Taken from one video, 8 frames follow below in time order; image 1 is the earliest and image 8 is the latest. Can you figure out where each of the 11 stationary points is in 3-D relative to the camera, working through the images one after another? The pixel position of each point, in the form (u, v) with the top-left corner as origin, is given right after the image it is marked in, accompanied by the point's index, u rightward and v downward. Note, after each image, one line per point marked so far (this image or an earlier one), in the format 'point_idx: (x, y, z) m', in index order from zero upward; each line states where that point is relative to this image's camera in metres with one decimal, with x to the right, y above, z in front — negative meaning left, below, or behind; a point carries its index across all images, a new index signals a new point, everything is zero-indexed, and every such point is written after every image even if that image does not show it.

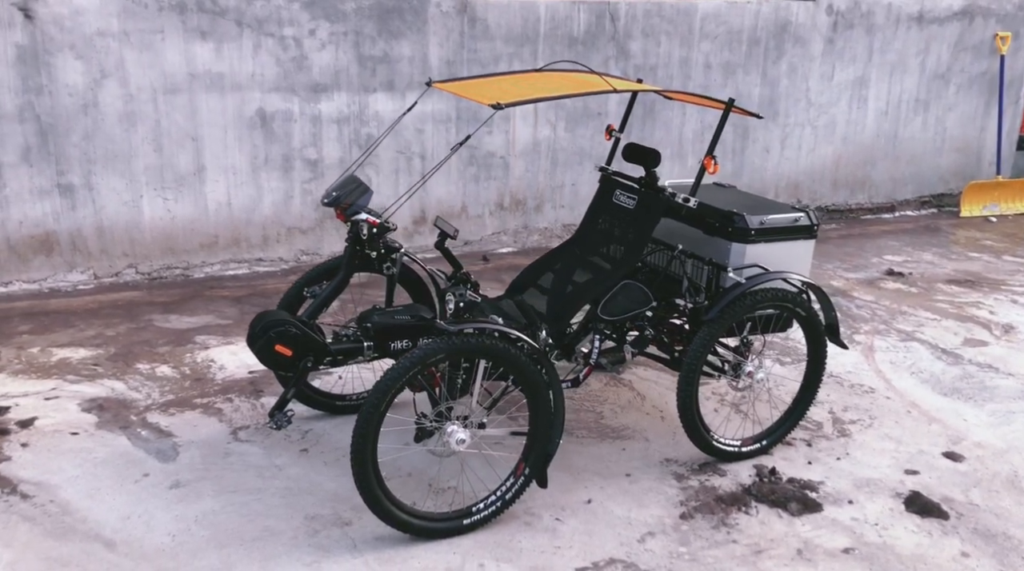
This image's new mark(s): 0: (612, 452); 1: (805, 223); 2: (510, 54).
0: (+0.4, -0.6, +3.6) m
1: (+1.1, +0.2, +3.6) m
2: (0.0, +1.5, +6.0) m
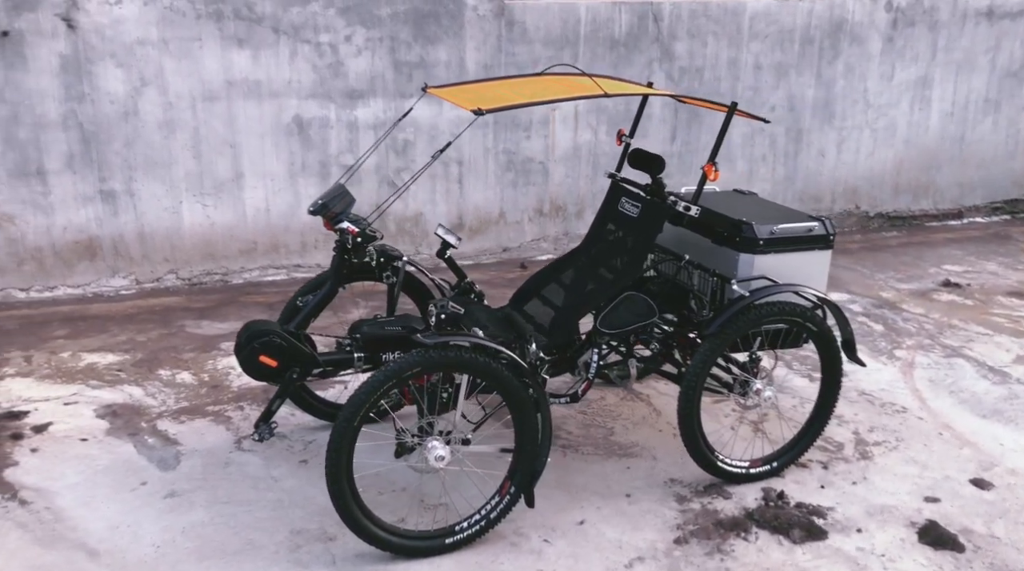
0: (+0.4, -0.7, +3.5) m
1: (+1.1, +0.2, +3.4) m
2: (+0.2, +1.4, +6.0) m
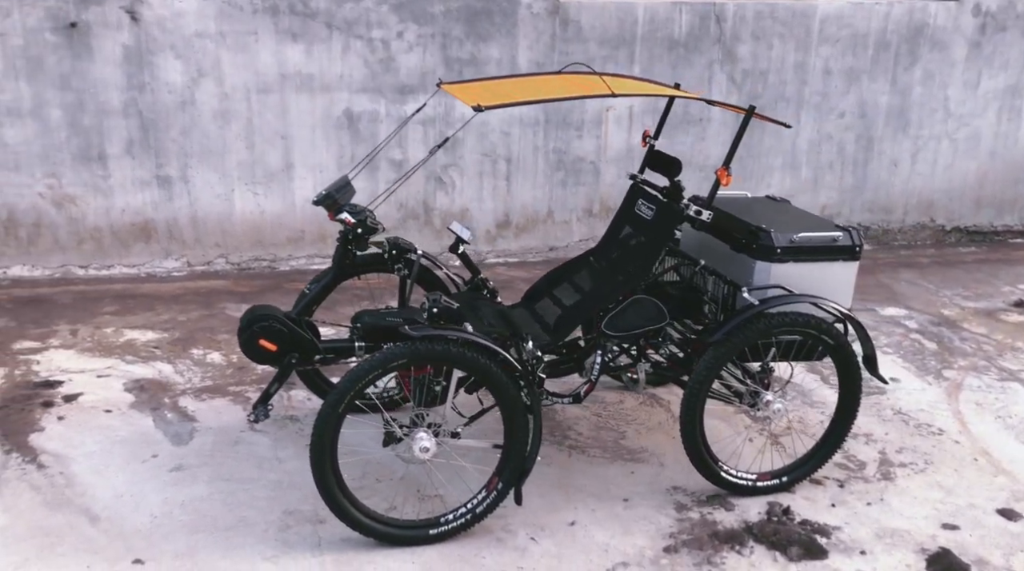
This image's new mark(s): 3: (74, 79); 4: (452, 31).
0: (+0.4, -0.7, +3.4) m
1: (+1.2, +0.1, +3.3) m
2: (+0.6, +1.4, +5.9) m
3: (-2.4, +1.1, +5.2) m
4: (-0.3, +1.5, +5.6) m
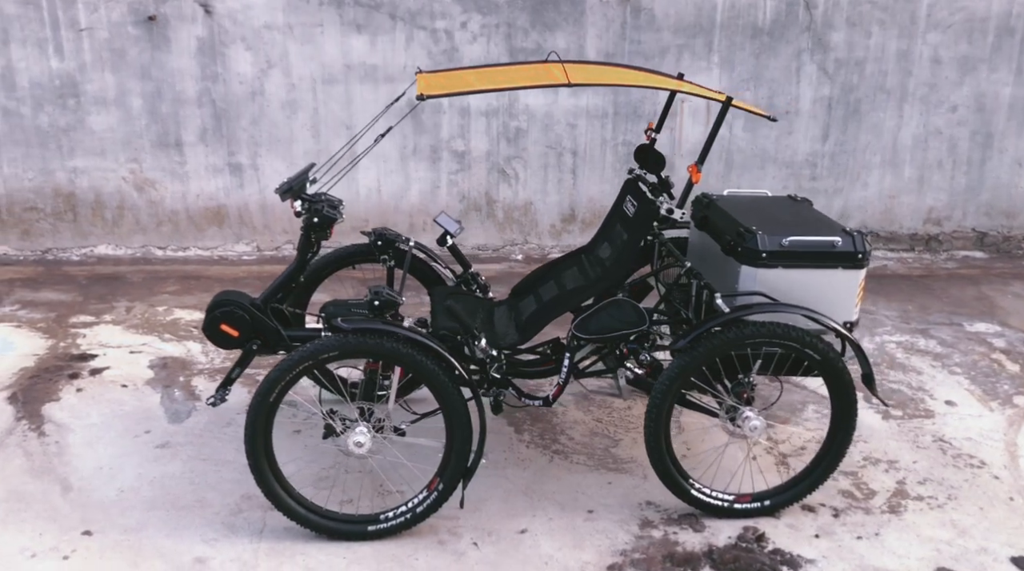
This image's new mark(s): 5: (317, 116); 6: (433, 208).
0: (+0.3, -0.7, +3.2) m
1: (+1.0, +0.1, +3.0) m
2: (+1.0, +1.4, +5.6) m
3: (-2.1, +1.3, +5.4) m
4: (0.0, +1.5, +5.4) m
5: (-1.2, +1.0, +5.6) m
6: (-0.5, +0.5, +5.7) m
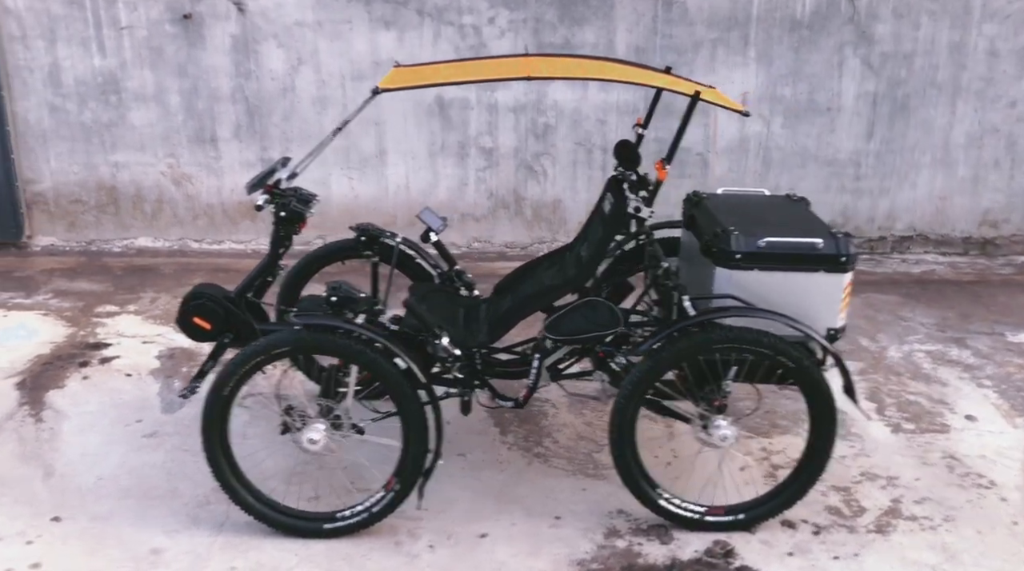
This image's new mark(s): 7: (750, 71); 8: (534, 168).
0: (+0.2, -0.7, +3.2) m
1: (+0.9, +0.1, +2.8) m
2: (+1.2, +1.4, +5.4) m
3: (-1.9, +1.3, +5.6) m
4: (+0.2, +1.5, +5.4) m
5: (-1.0, +1.0, +5.6) m
6: (-0.3, +0.5, +5.7) m
7: (+1.4, +1.3, +5.5) m
8: (+0.1, +0.7, +5.6) m
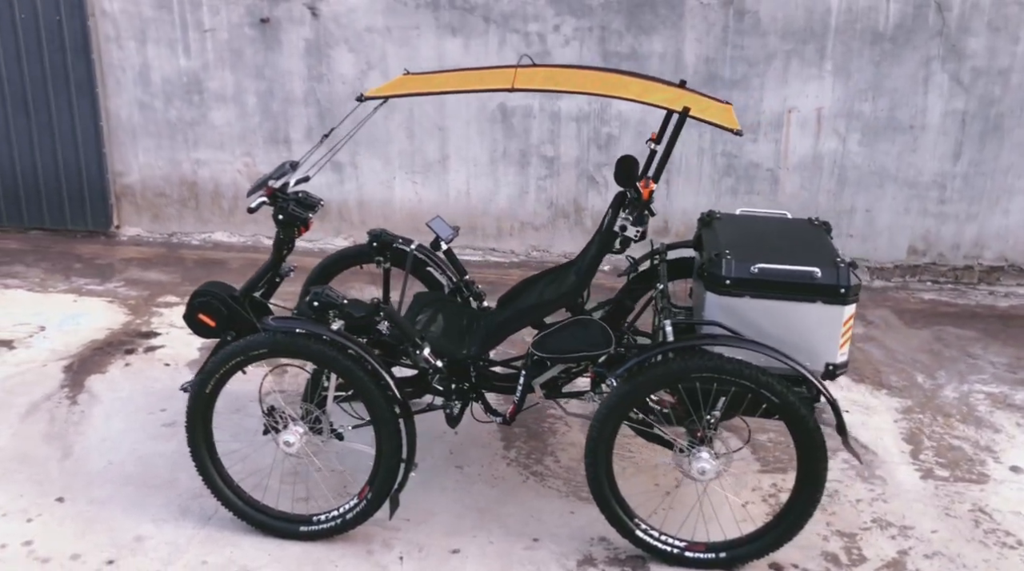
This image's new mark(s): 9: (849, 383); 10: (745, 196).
0: (+0.1, -0.7, +3.1) m
1: (+0.9, 0.0, +2.6) m
2: (+1.5, +1.3, +5.2) m
3: (-1.5, +1.3, +5.7) m
4: (+0.6, +1.5, +5.3) m
5: (-0.6, +1.0, +5.6) m
6: (+0.1, +0.4, +5.7) m
7: (+1.7, +1.1, +5.2) m
8: (+0.5, +0.6, +5.5) m
9: (+1.4, -0.4, +4.0) m
10: (+1.3, +0.5, +5.4) m
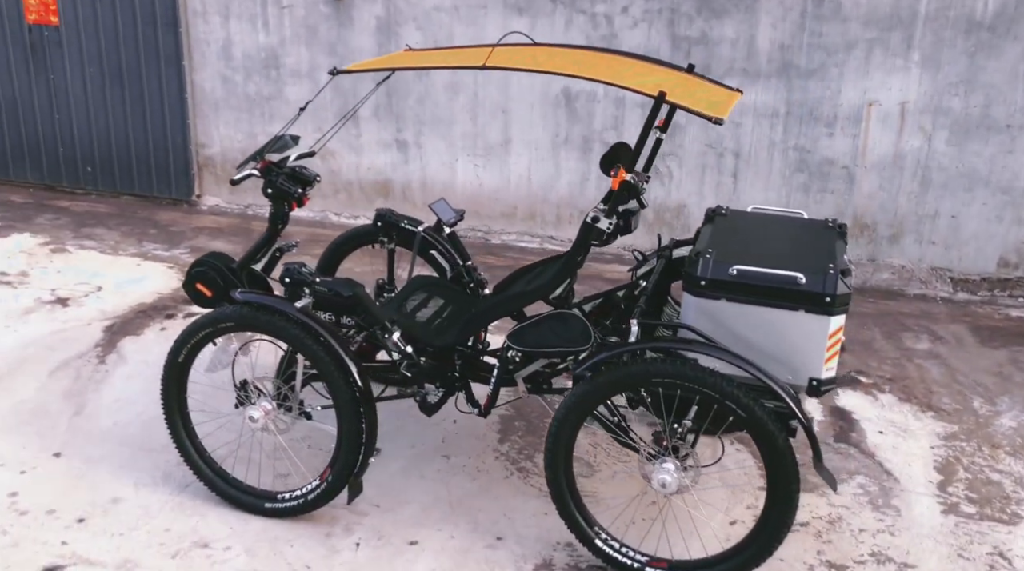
0: (+0.1, -0.7, +2.9) m
1: (+0.7, 0.0, +2.4) m
2: (+1.8, +1.3, +4.8) m
3: (-1.1, +1.5, +5.8) m
4: (+0.9, +1.5, +5.0) m
5: (-0.2, +1.1, +5.6) m
6: (+0.4, +0.5, +5.5) m
7: (+2.0, +1.1, +4.8) m
8: (+0.8, +0.7, +5.3) m
9: (+1.5, -0.5, +3.7) m
10: (+1.7, +0.5, +5.1) m
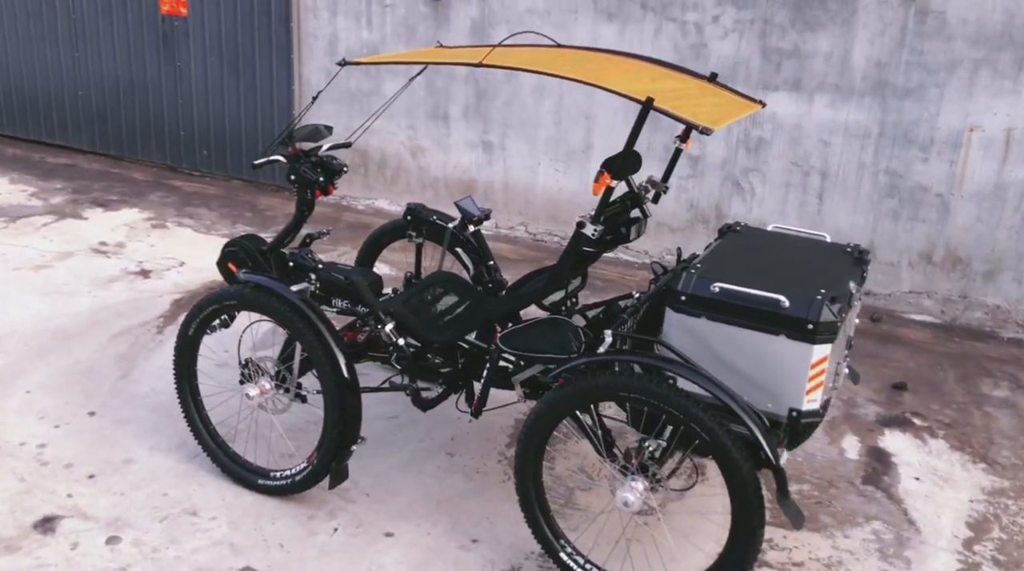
0: (0.0, -0.7, +2.9) m
1: (+0.7, -0.1, +2.2) m
2: (+2.2, +1.1, +4.5) m
3: (-0.5, +1.5, +5.9) m
4: (+1.3, +1.4, +4.8) m
5: (+0.3, +1.1, +5.5) m
6: (+0.8, +0.4, +5.4) m
7: (+2.4, +0.9, +4.4) m
8: (+1.2, +0.5, +5.1) m
9: (+1.6, -0.6, +3.4) m
10: (+2.0, +0.3, +4.8) m
